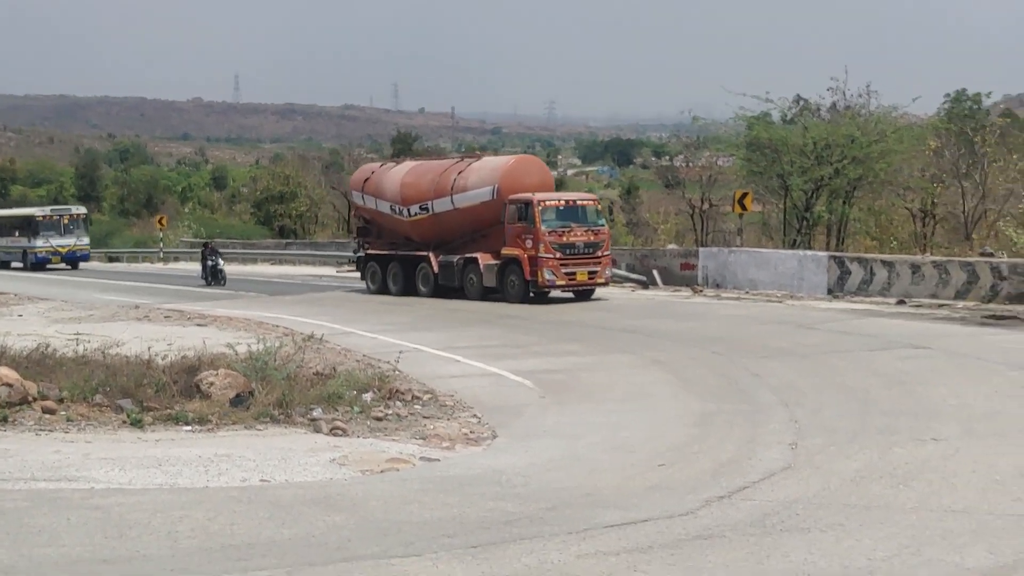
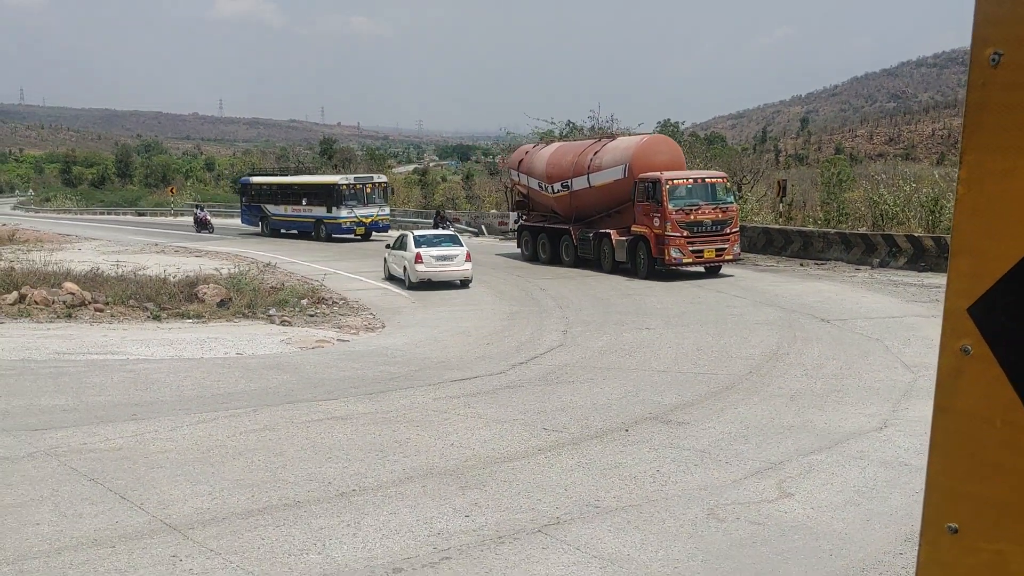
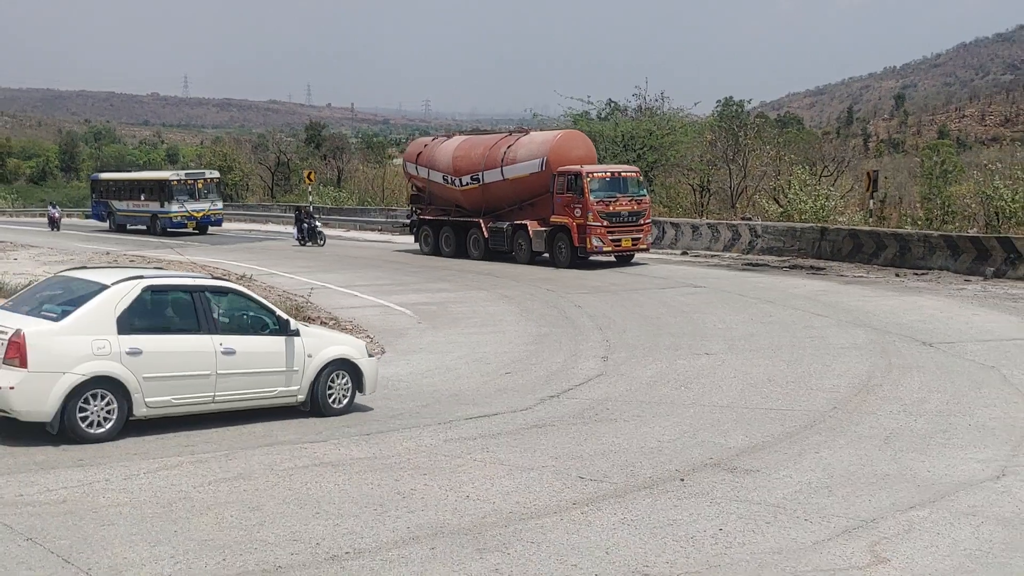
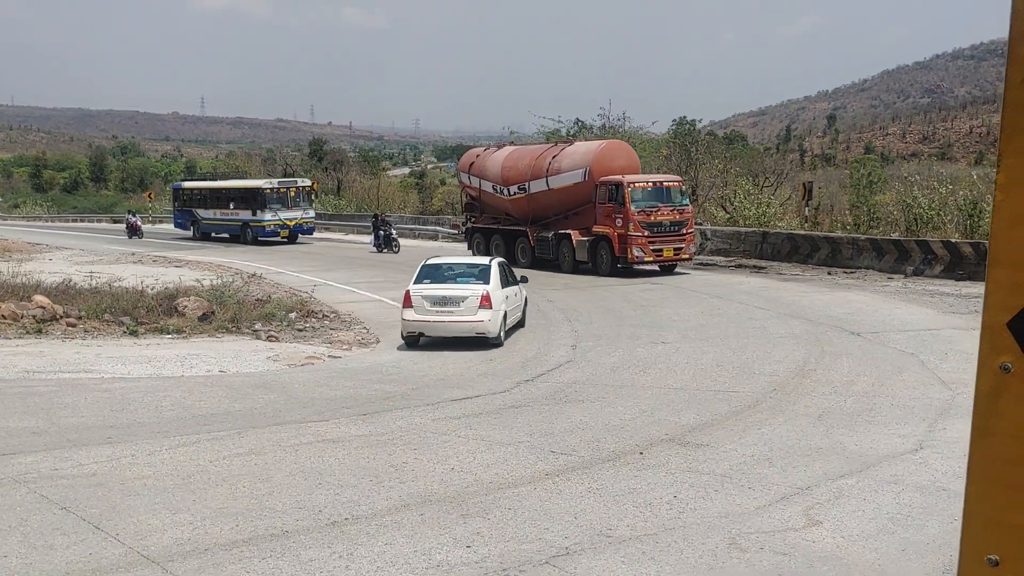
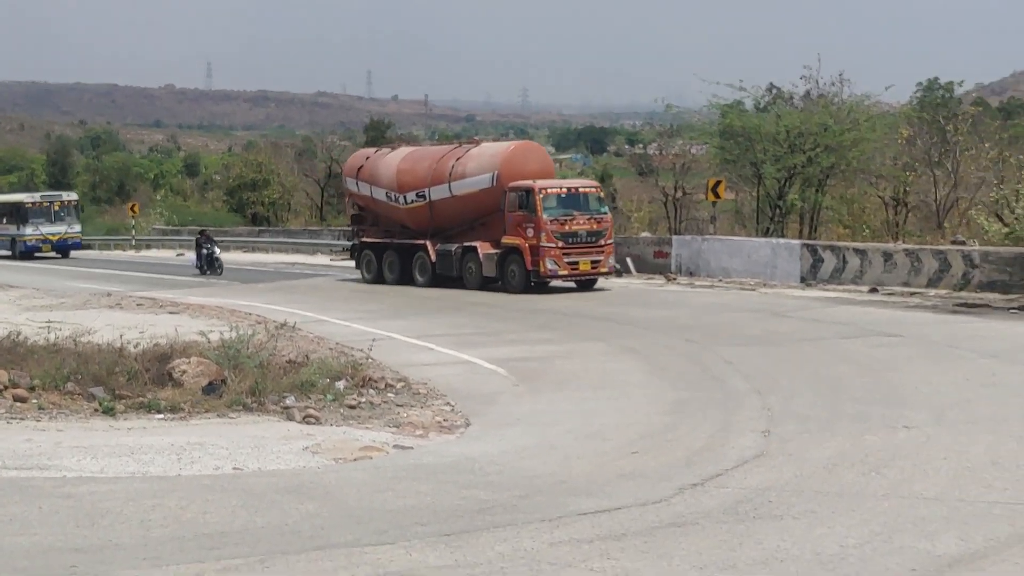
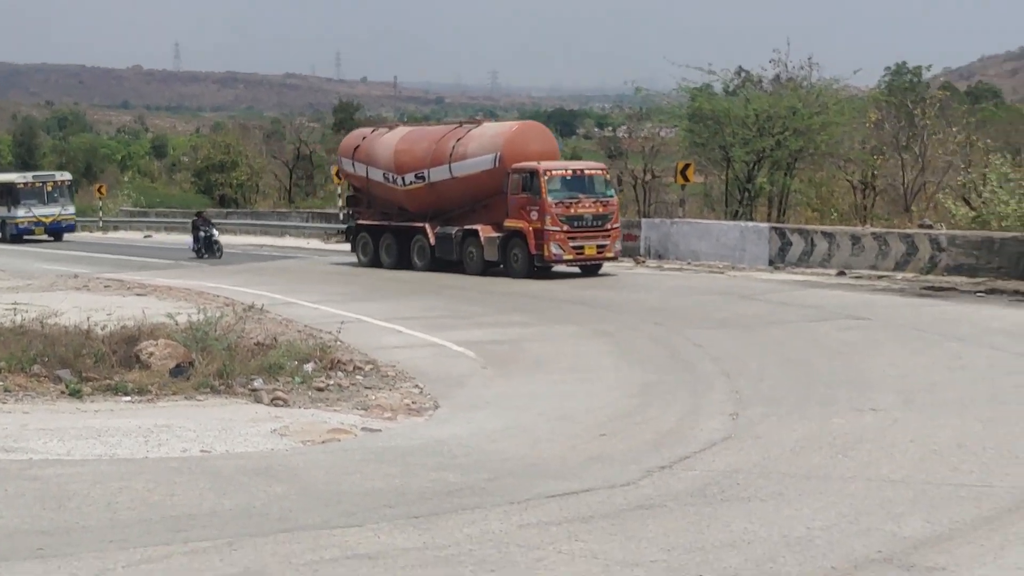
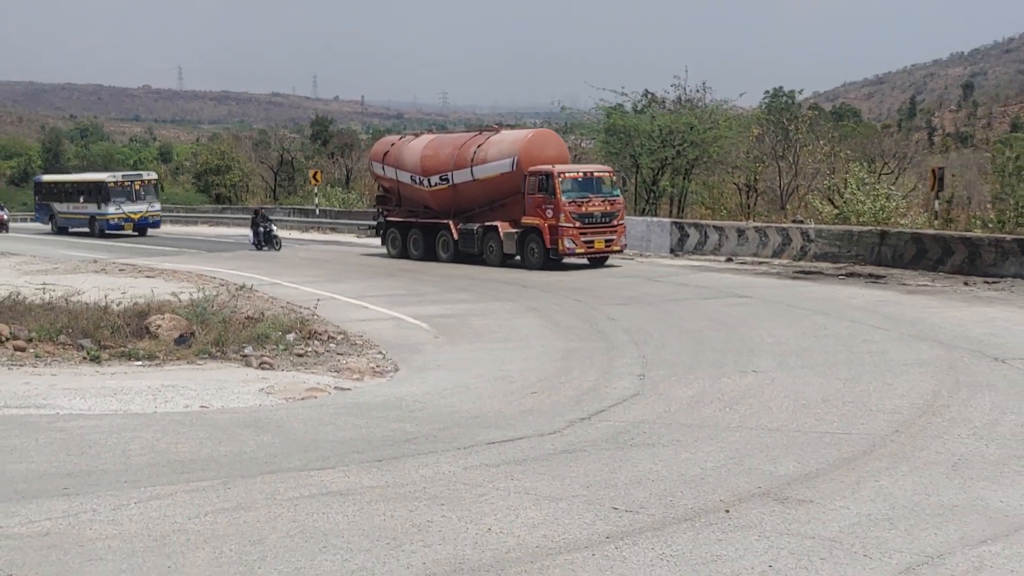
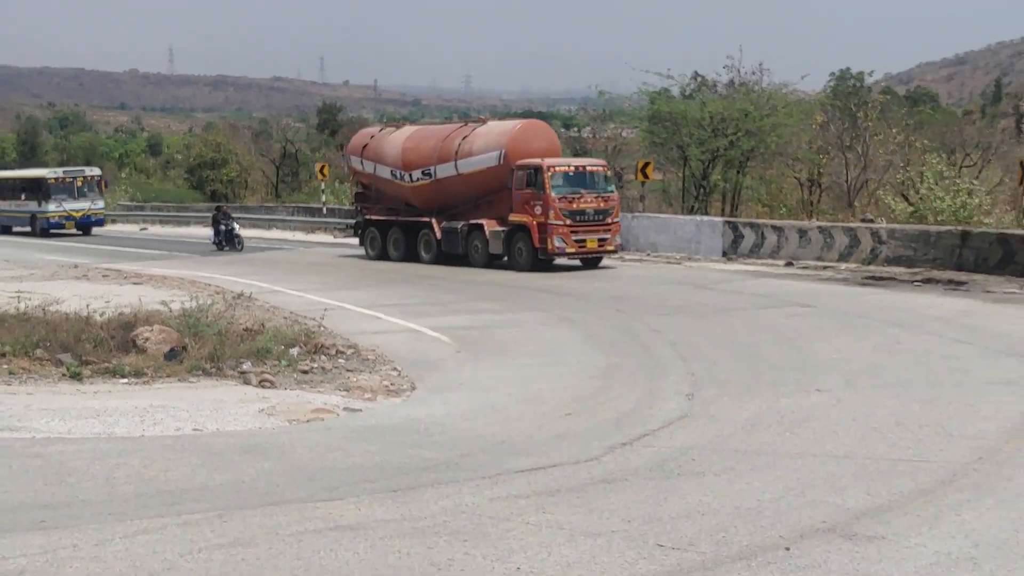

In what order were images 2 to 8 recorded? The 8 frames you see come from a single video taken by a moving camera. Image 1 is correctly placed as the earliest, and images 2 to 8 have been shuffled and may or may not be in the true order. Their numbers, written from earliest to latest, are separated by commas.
5, 6, 8, 7, 3, 4, 2
